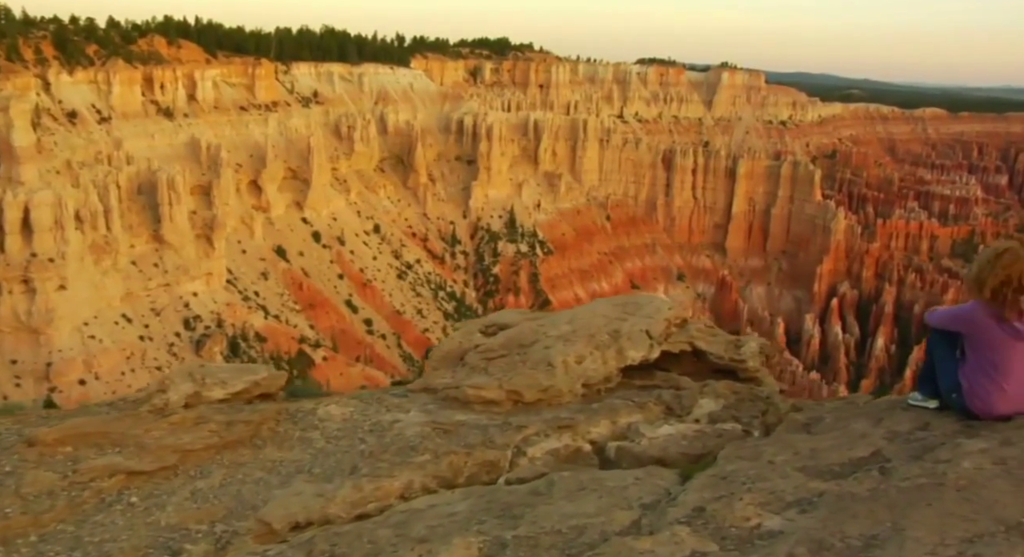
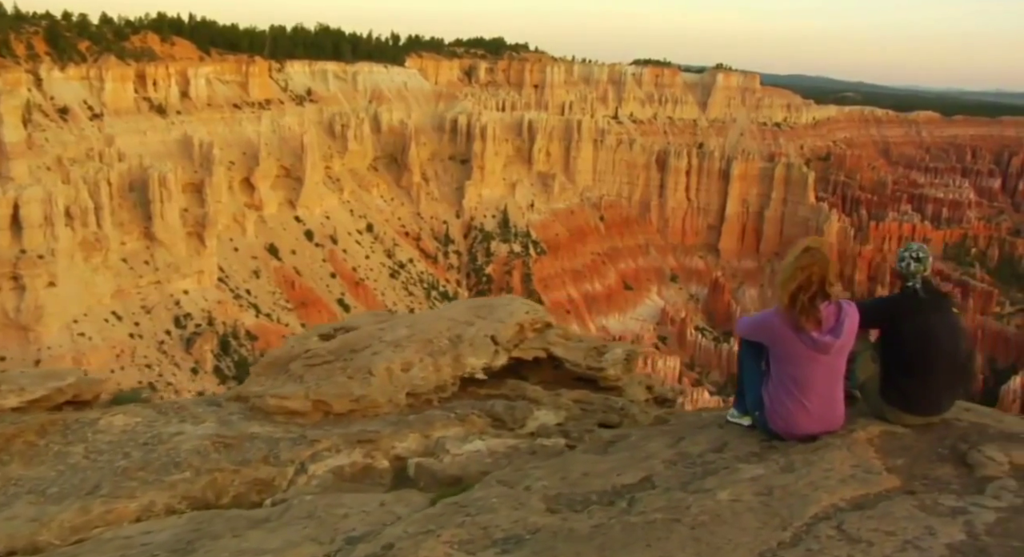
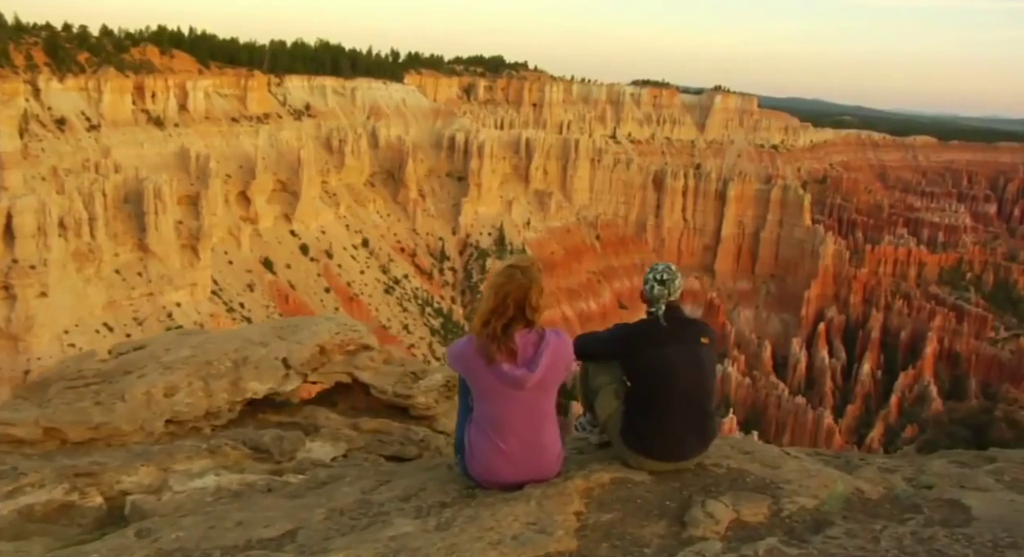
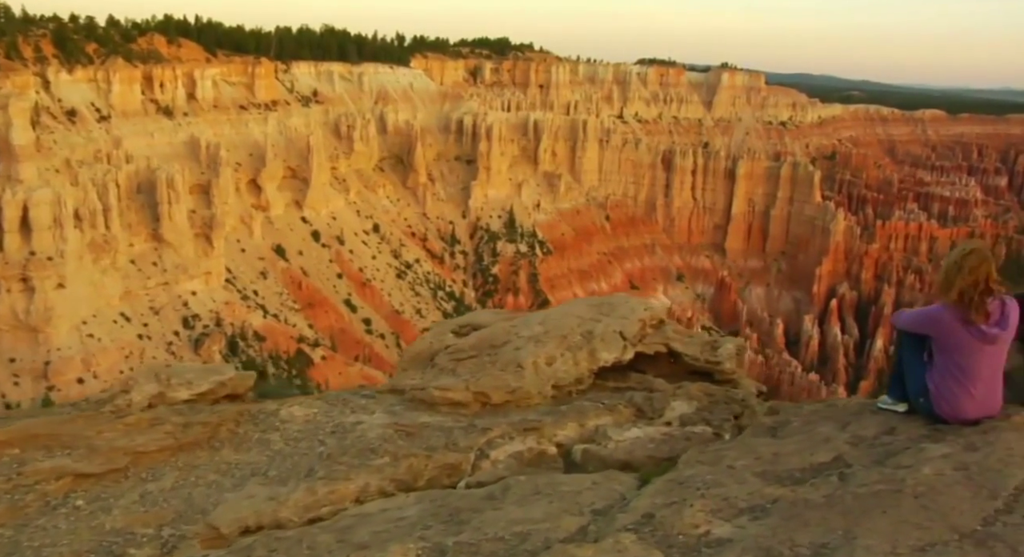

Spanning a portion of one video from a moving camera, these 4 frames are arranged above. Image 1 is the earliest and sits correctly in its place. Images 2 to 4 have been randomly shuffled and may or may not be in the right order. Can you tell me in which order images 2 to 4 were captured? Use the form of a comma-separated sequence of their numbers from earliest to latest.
4, 2, 3
